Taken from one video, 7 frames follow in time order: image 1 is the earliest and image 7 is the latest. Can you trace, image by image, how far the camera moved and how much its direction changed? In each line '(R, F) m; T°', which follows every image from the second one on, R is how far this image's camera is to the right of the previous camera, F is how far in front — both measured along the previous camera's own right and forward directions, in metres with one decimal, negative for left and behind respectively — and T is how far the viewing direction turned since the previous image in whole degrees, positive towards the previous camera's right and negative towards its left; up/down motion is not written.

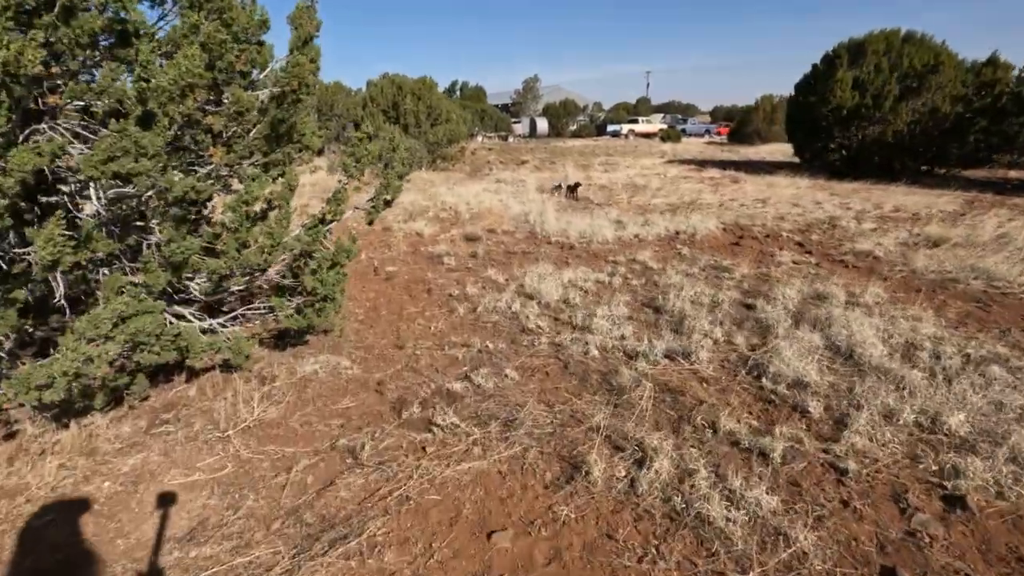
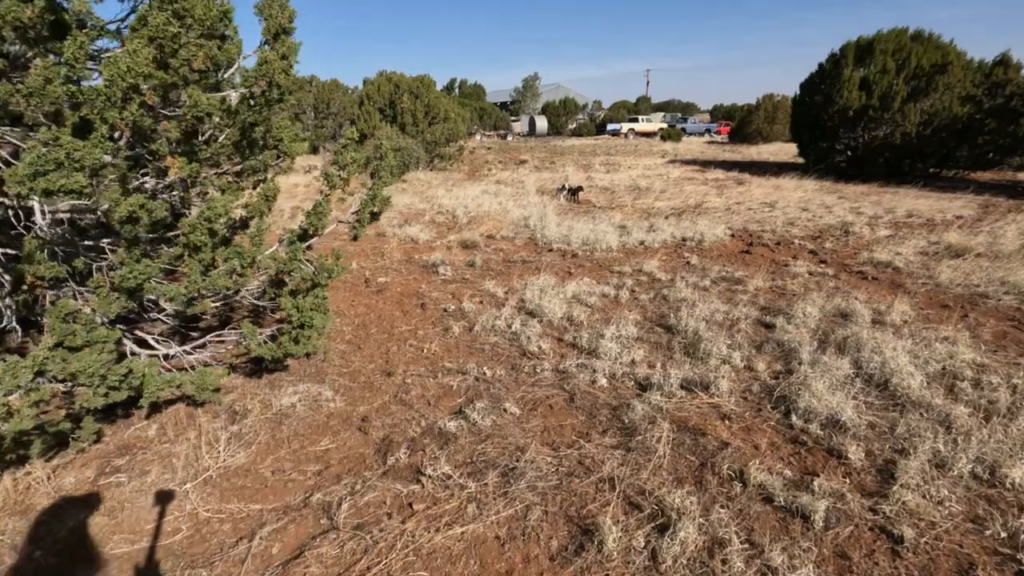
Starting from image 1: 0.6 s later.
(0.0, +0.4) m; 0°
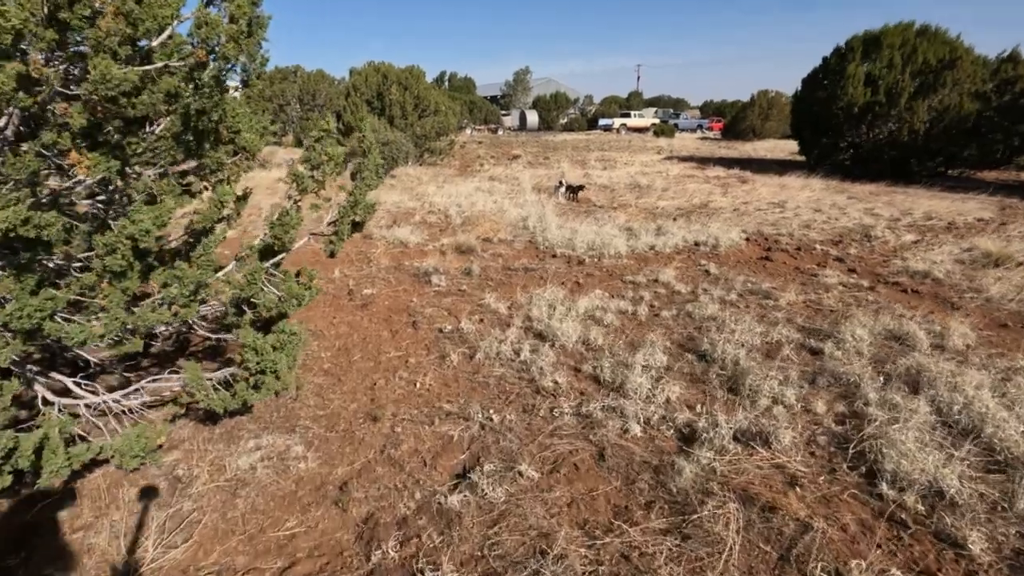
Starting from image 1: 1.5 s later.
(-0.2, +0.7) m; +1°
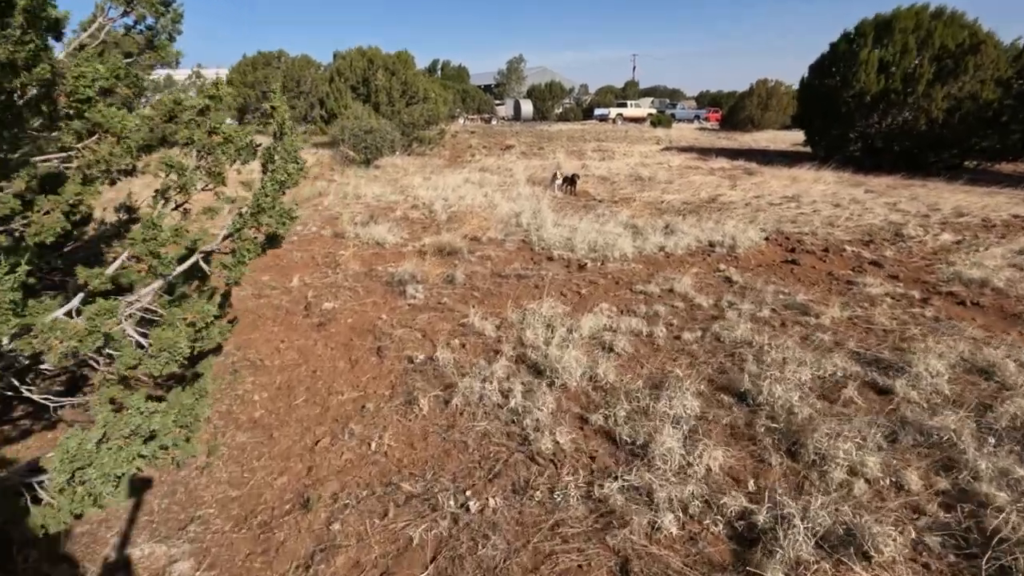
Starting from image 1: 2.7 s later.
(0.0, +1.0) m; +1°
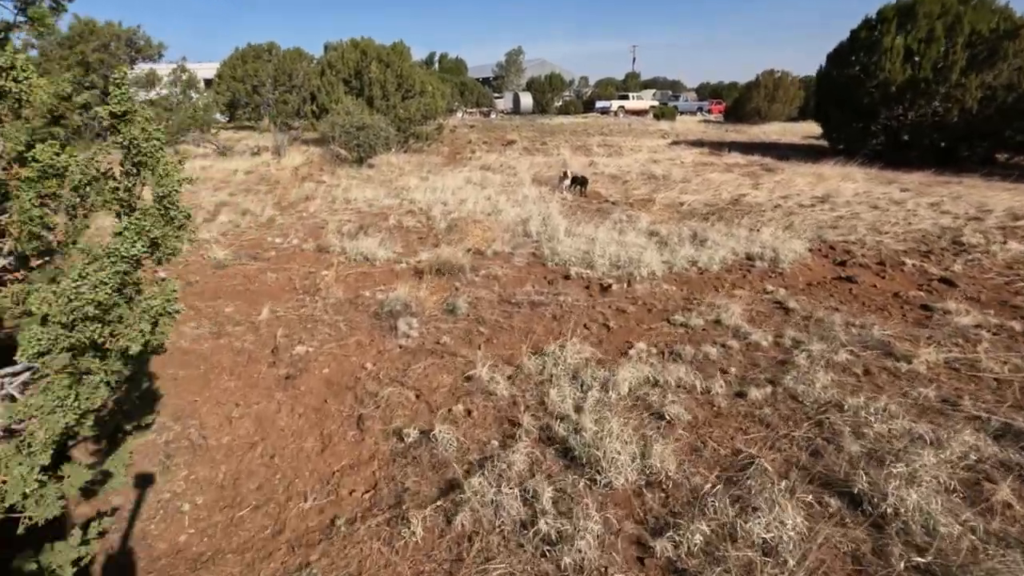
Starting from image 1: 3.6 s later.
(-0.1, +0.9) m; 0°
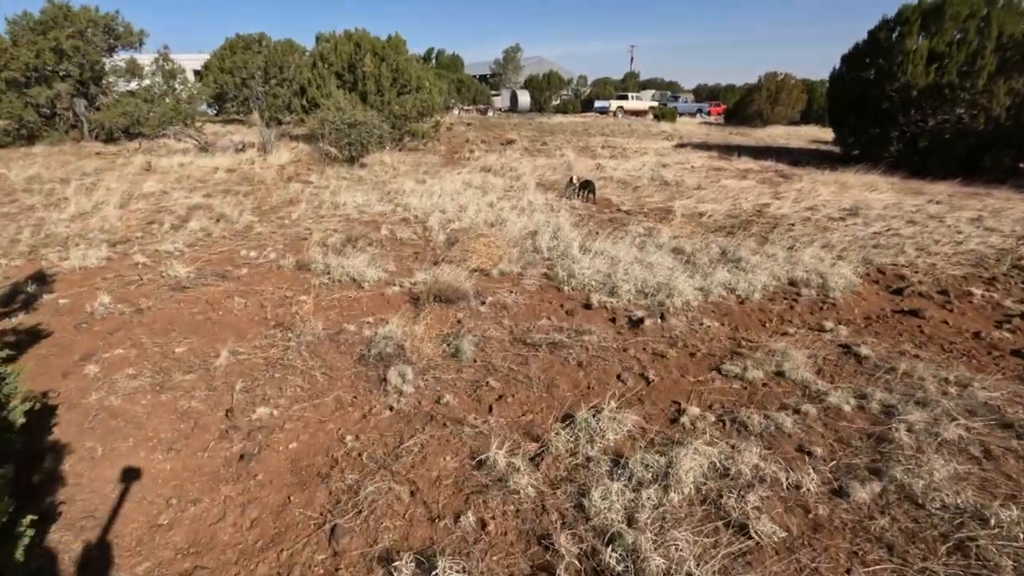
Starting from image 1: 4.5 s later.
(-0.2, +0.8) m; +1°
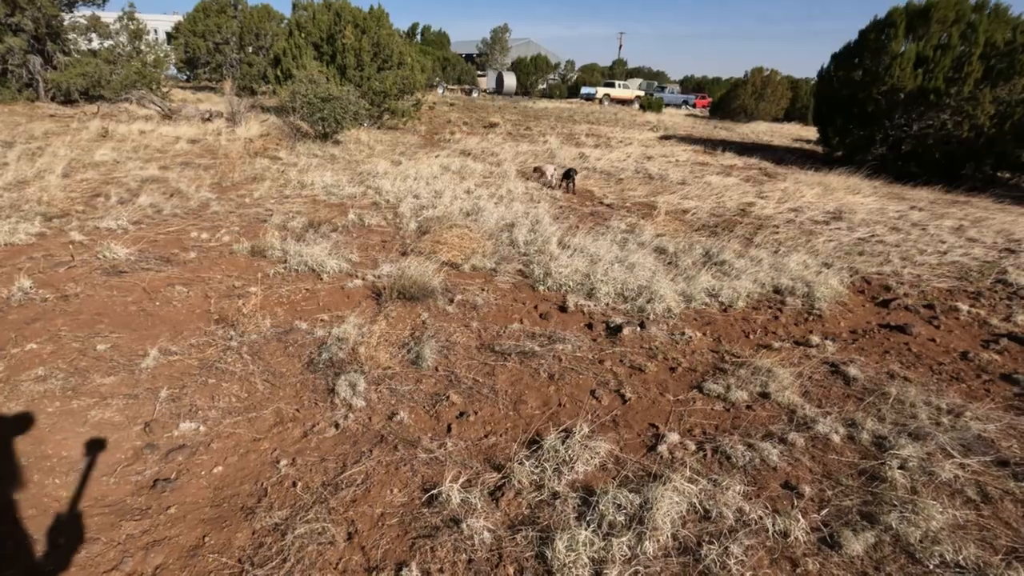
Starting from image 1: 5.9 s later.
(+0.1, +0.3) m; +2°
